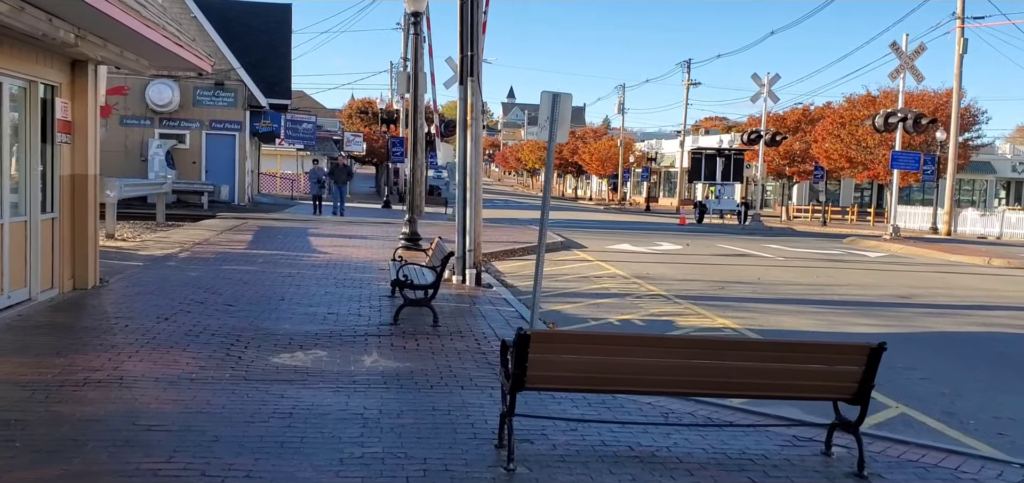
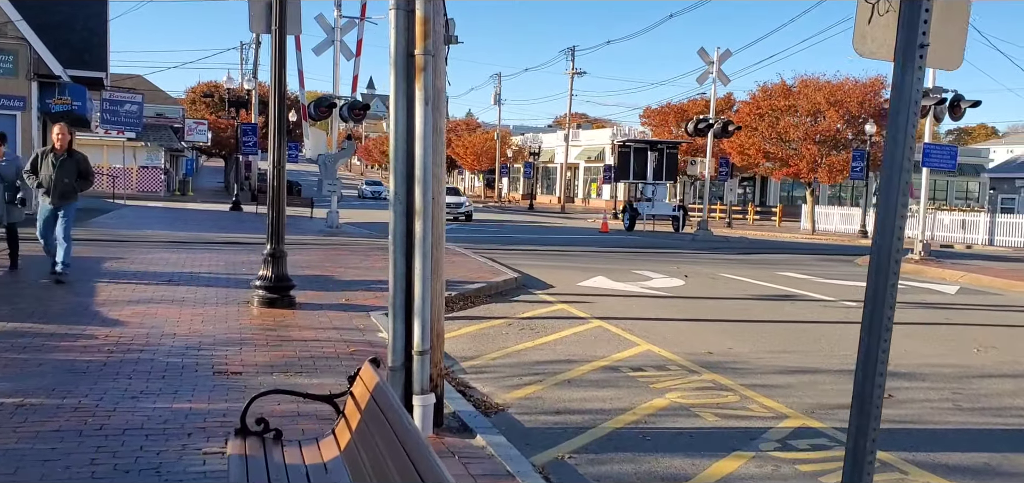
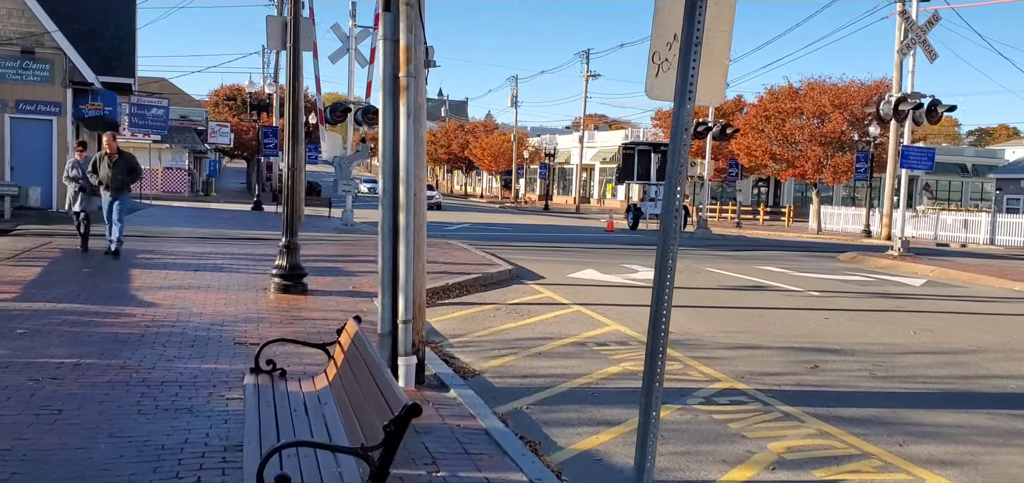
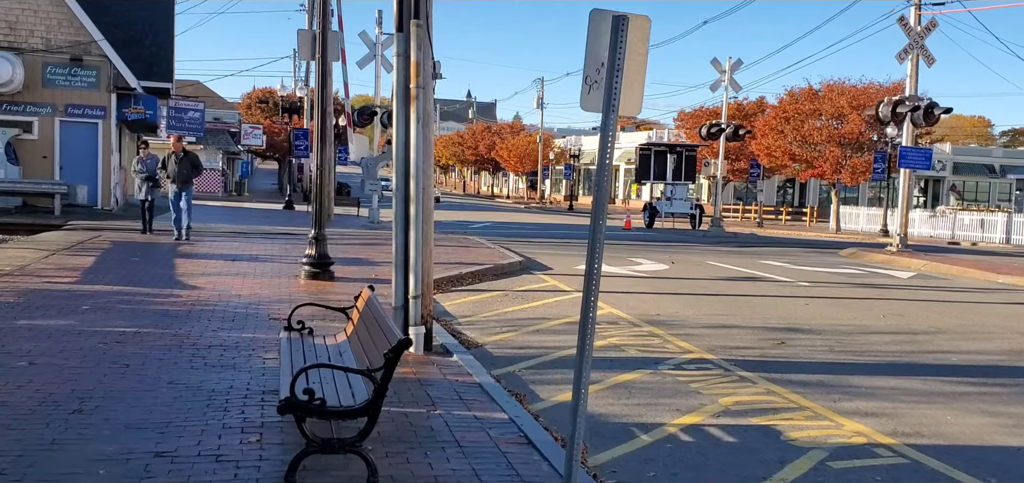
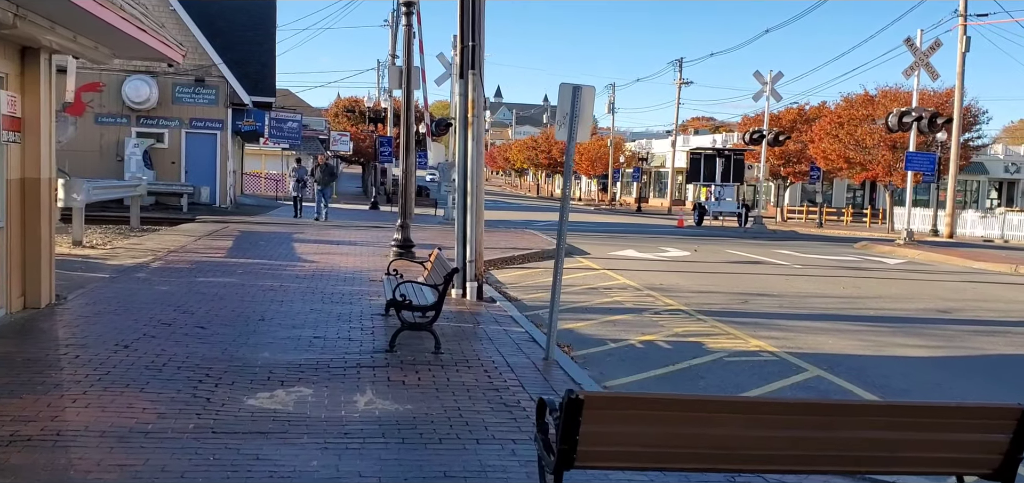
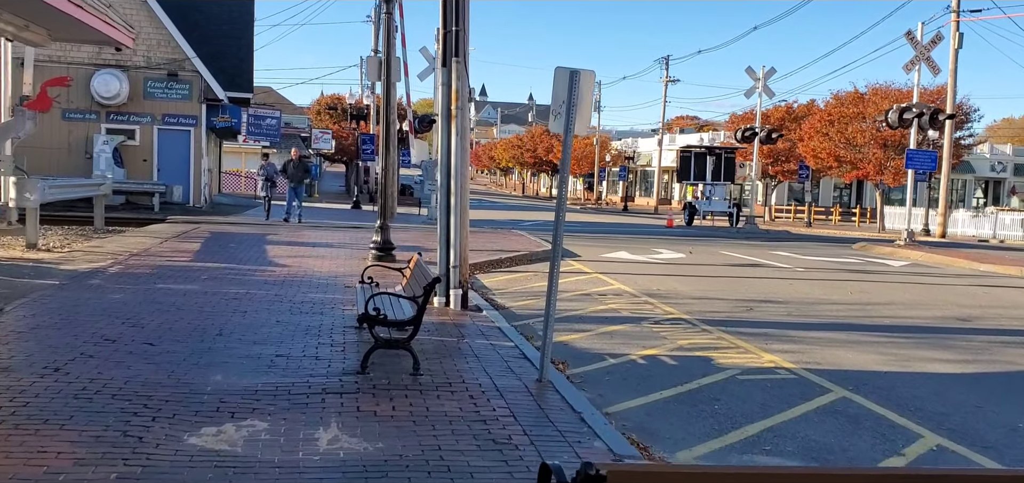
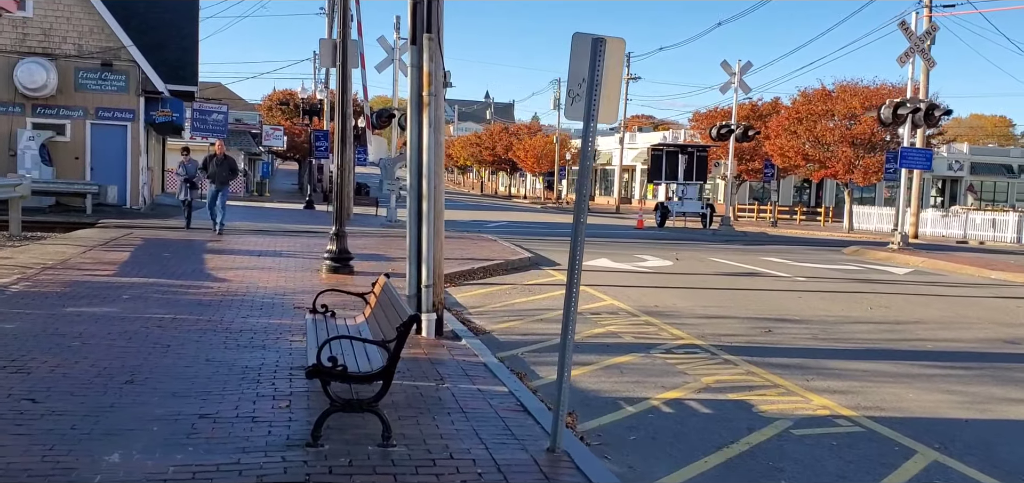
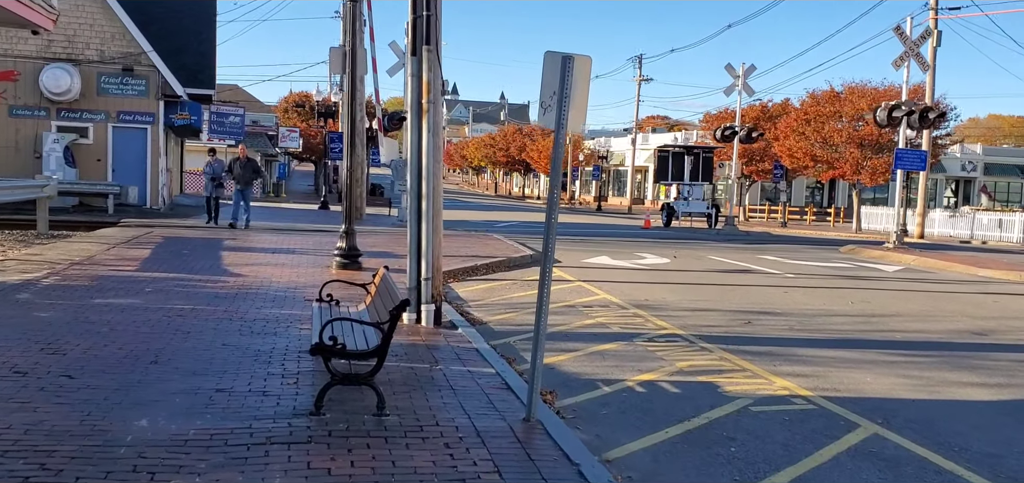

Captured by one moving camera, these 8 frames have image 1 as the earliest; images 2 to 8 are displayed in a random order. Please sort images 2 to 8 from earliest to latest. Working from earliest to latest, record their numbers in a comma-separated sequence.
5, 6, 8, 7, 4, 3, 2
